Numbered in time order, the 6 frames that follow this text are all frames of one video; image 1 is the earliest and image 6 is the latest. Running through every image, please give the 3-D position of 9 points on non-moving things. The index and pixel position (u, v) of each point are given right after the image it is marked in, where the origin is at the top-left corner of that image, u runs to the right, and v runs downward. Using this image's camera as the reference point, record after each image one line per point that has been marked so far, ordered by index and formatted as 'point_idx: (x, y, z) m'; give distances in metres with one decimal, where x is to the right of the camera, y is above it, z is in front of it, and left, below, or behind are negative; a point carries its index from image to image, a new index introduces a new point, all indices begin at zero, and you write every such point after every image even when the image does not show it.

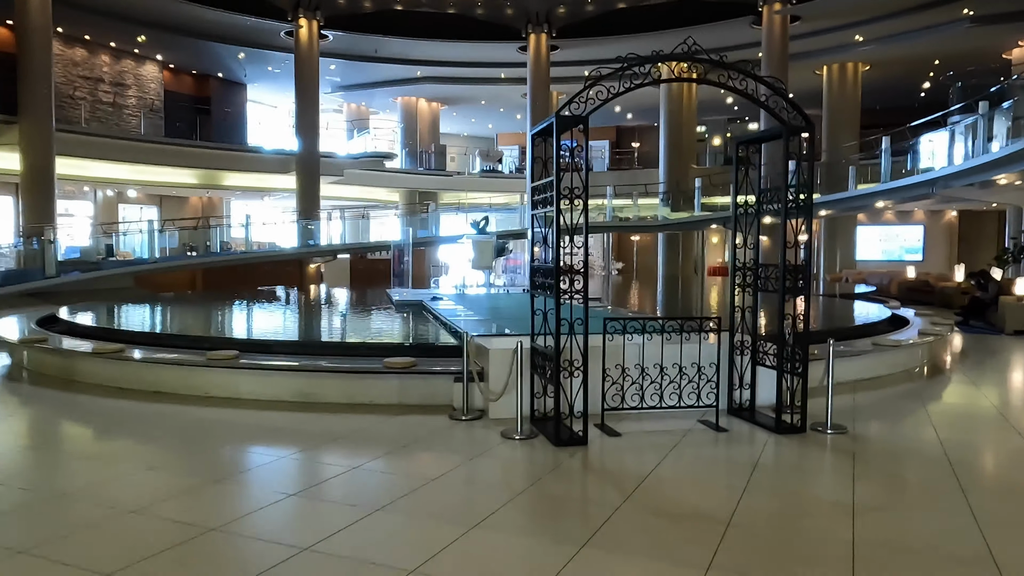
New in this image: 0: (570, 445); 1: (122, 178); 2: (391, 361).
0: (+0.3, -0.9, +4.3) m
1: (-10.0, +2.8, +19.3) m
2: (-1.0, -0.6, +5.4) m
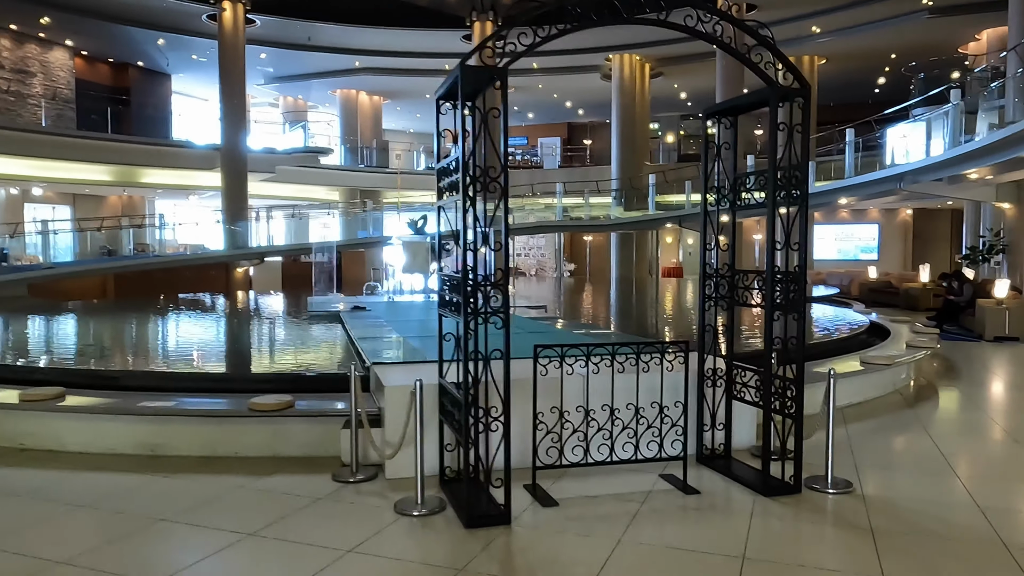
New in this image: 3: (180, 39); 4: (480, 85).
0: (-0.1, -1.0, +3.1) m
1: (-11.3, +2.6, +17.5) m
2: (-1.5, -0.7, +4.2) m
3: (-8.3, +6.2, +18.6) m
4: (-0.2, +0.9, +3.2) m
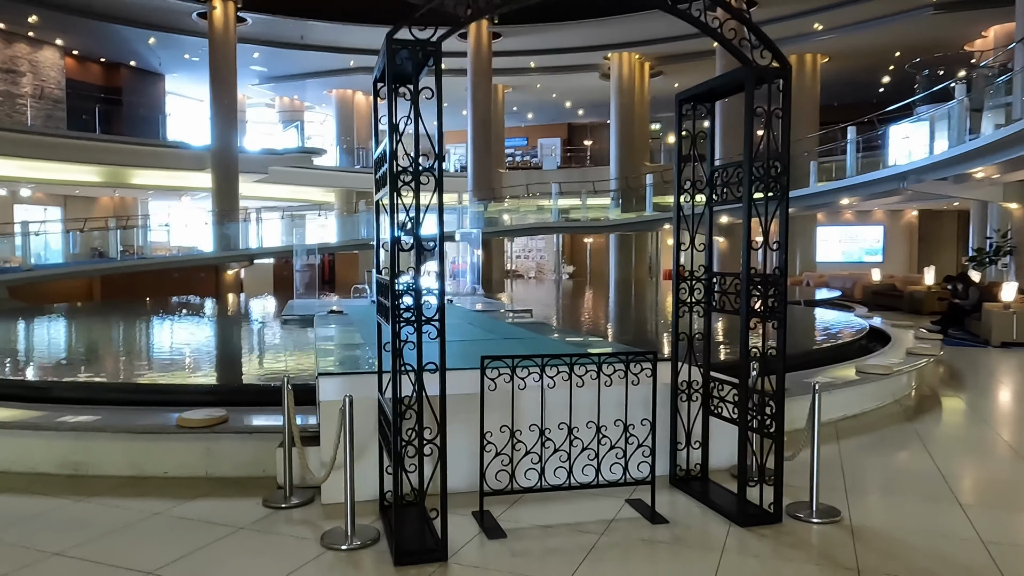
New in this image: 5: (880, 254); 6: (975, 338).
0: (-0.3, -1.0, +2.7) m
1: (-11.5, +2.6, +17.2) m
2: (-1.7, -0.7, +3.8) m
3: (-8.4, +6.1, +18.4) m
4: (-0.4, +0.9, +2.9) m
5: (+9.7, +0.9, +19.7) m
6: (+6.1, -0.7, +9.9) m
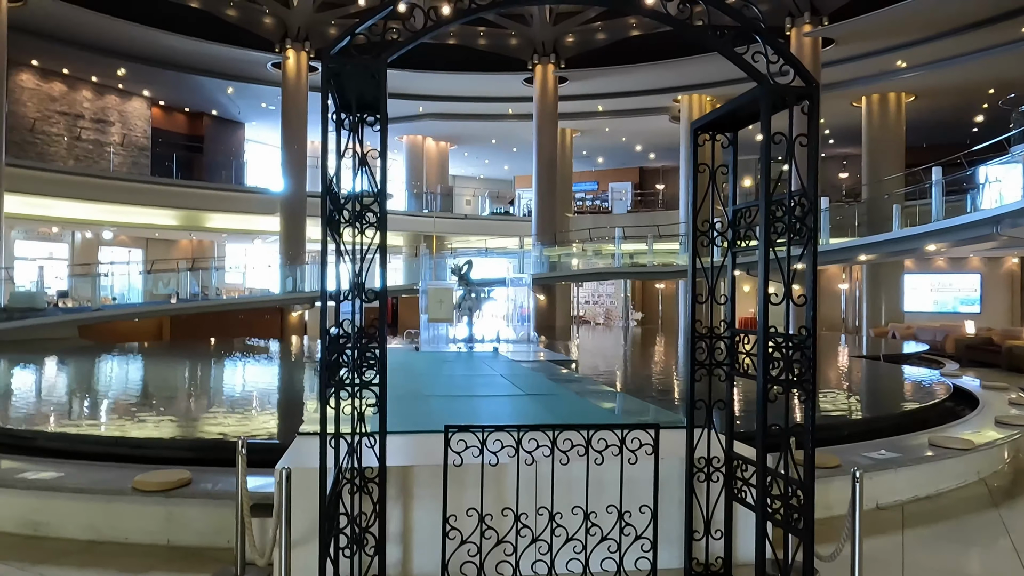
0: (-0.5, -1.2, +2.3) m
1: (-10.0, +1.6, +18.0) m
2: (-1.7, -0.9, +3.5) m
3: (-6.7, +5.1, +19.0) m
4: (-0.5, +0.7, +2.5) m
5: (+11.3, -0.4, +18.2) m
6: (+6.7, -1.3, +8.7) m
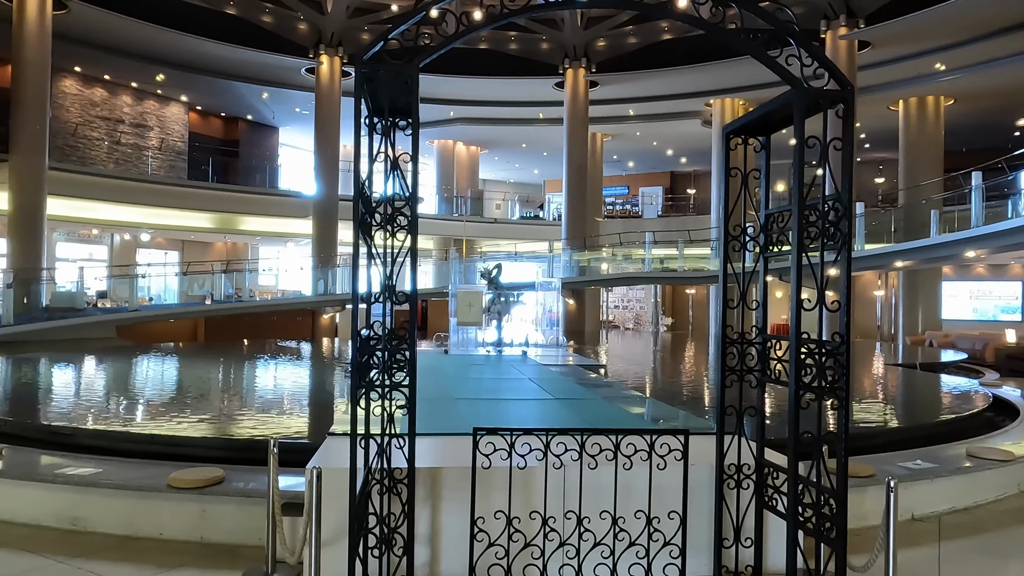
0: (-0.4, -1.2, +2.3) m
1: (-9.3, +1.6, +18.4) m
2: (-1.6, -0.9, +3.6) m
3: (-6.0, +5.0, +19.3) m
4: (-0.4, +0.7, +2.6) m
5: (+12.0, -0.6, +17.8) m
6: (+7.0, -1.4, +8.4) m
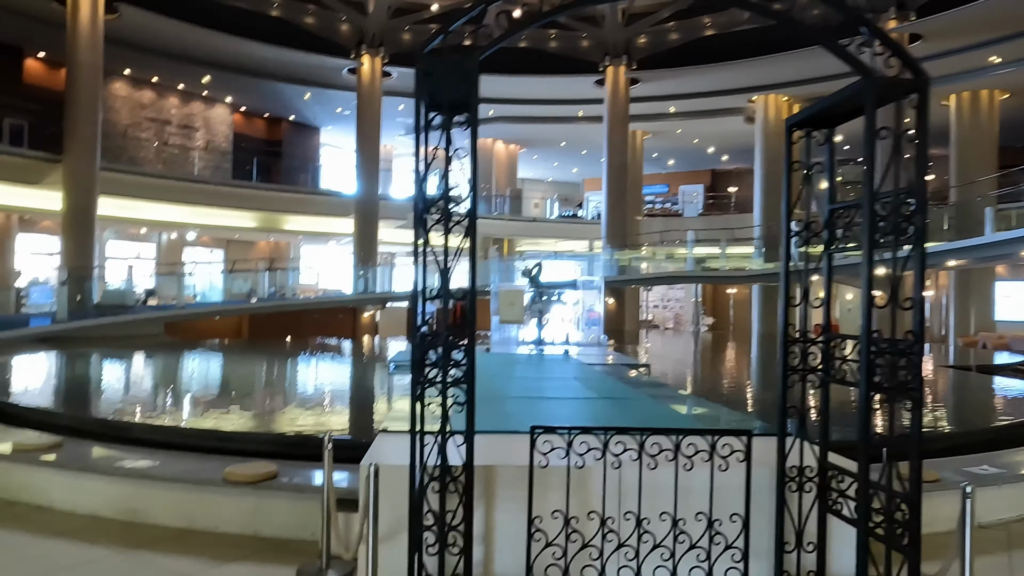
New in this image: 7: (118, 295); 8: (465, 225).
0: (-0.2, -1.2, +2.3) m
1: (-8.3, +1.7, +18.8) m
2: (-1.3, -0.9, +3.6) m
3: (-4.9, +5.1, +19.5) m
4: (-0.2, +0.7, +2.5) m
5: (+12.9, -0.6, +17.1) m
6: (+7.4, -1.4, +8.0) m
7: (-6.7, -0.1, +12.8) m
8: (-0.2, +0.2, +2.6) m
